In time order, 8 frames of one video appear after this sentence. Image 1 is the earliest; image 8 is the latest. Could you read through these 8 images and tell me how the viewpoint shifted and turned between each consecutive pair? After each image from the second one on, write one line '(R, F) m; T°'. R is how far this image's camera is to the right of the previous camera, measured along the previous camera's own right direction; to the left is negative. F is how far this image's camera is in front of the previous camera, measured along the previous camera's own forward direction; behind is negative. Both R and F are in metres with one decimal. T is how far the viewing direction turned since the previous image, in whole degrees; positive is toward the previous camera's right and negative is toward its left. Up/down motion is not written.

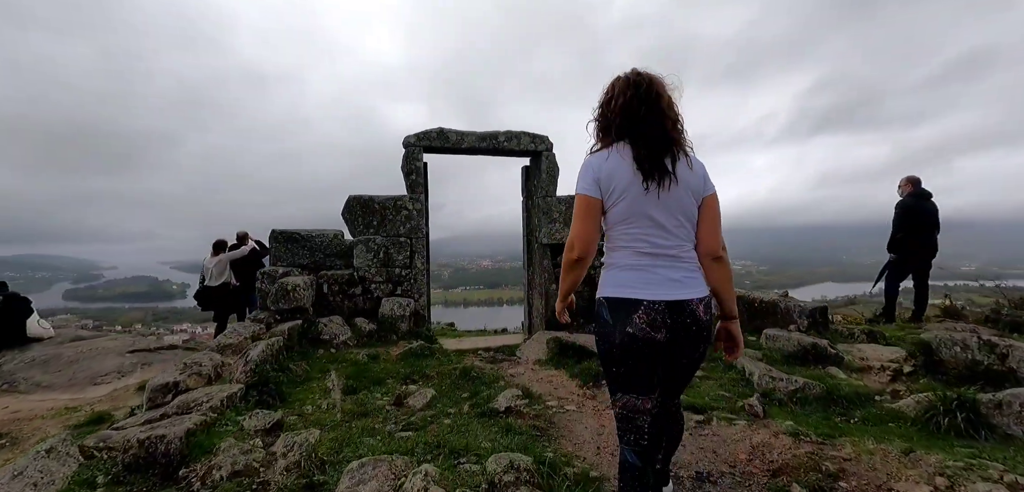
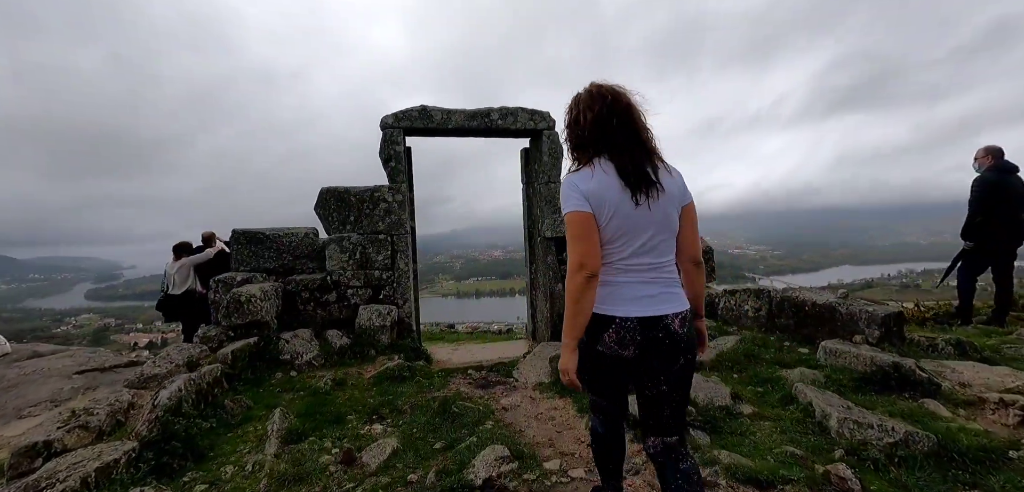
(+0.2, +0.9) m; -2°
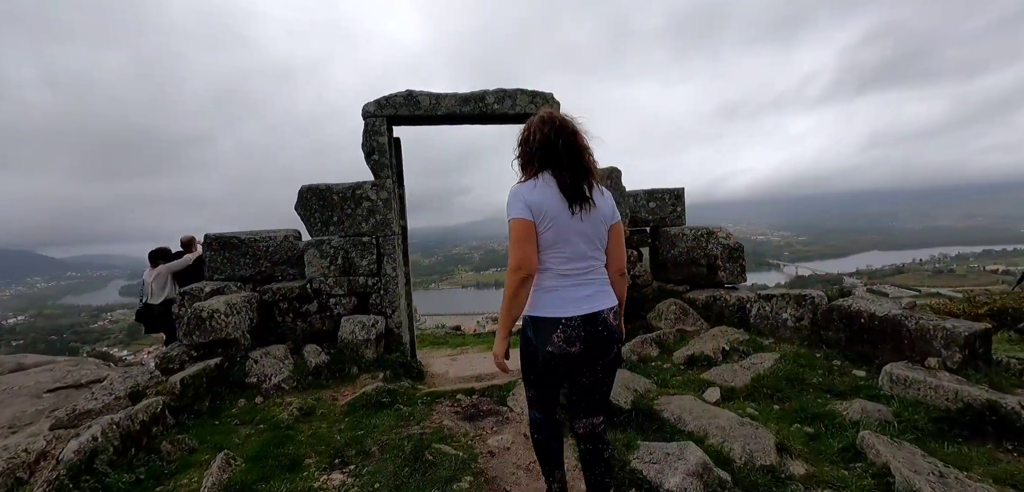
(+0.2, +0.6) m; -3°
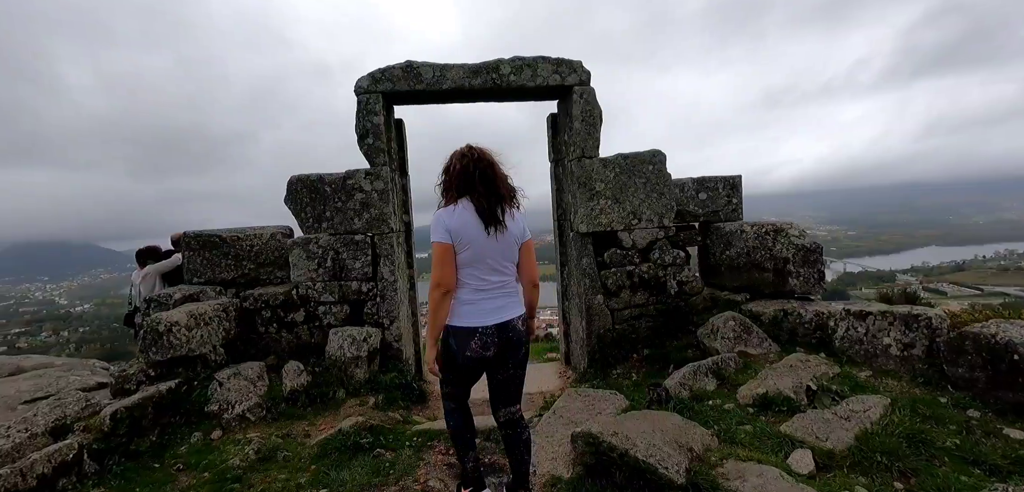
(+0.1, +0.8) m; -5°
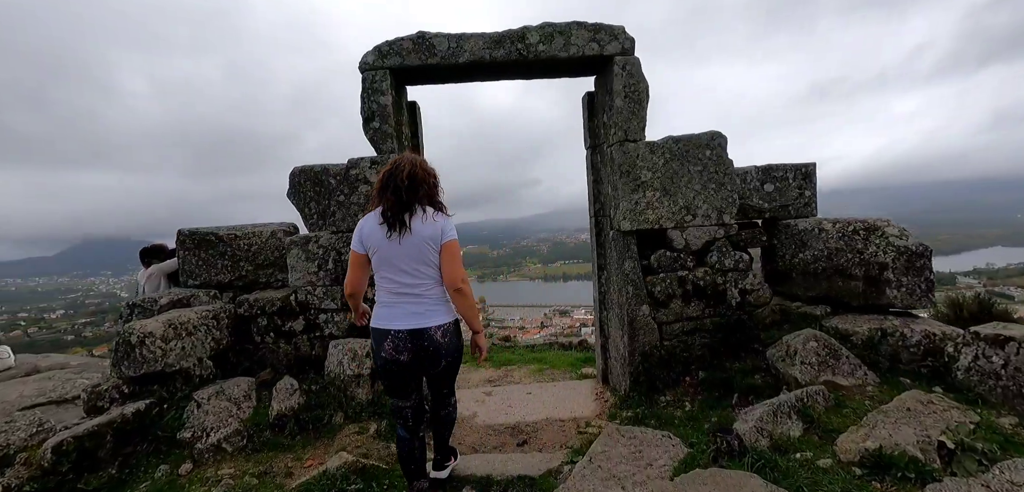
(0.0, +0.6) m; -4°
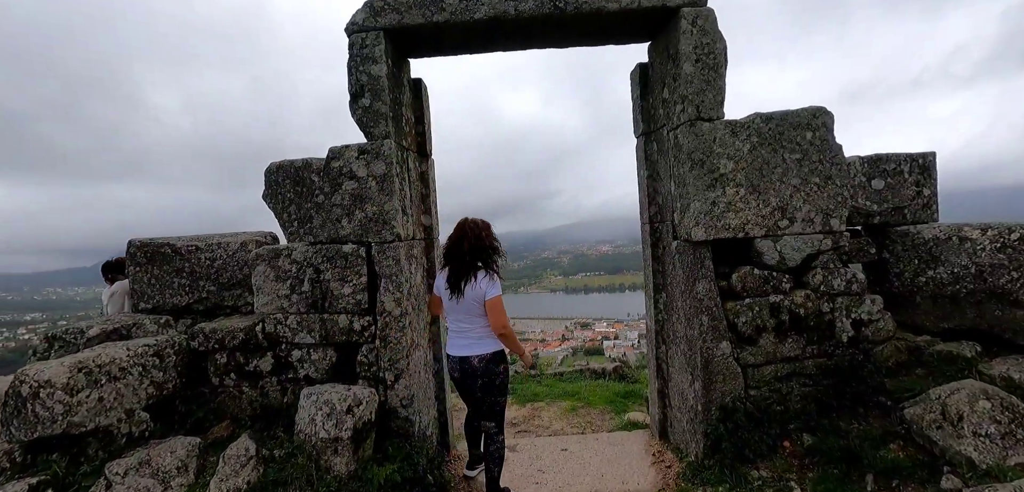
(-0.1, +0.8) m; -3°
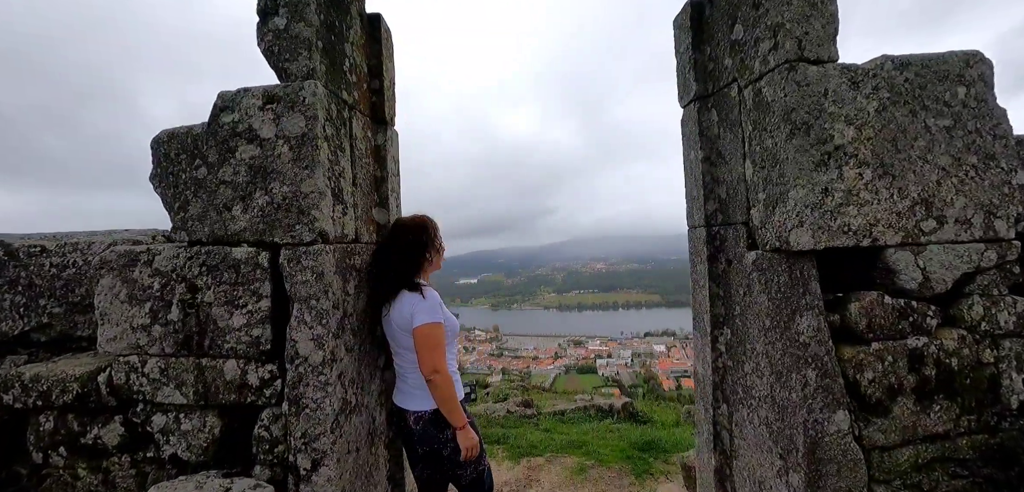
(0.0, +0.9) m; +1°
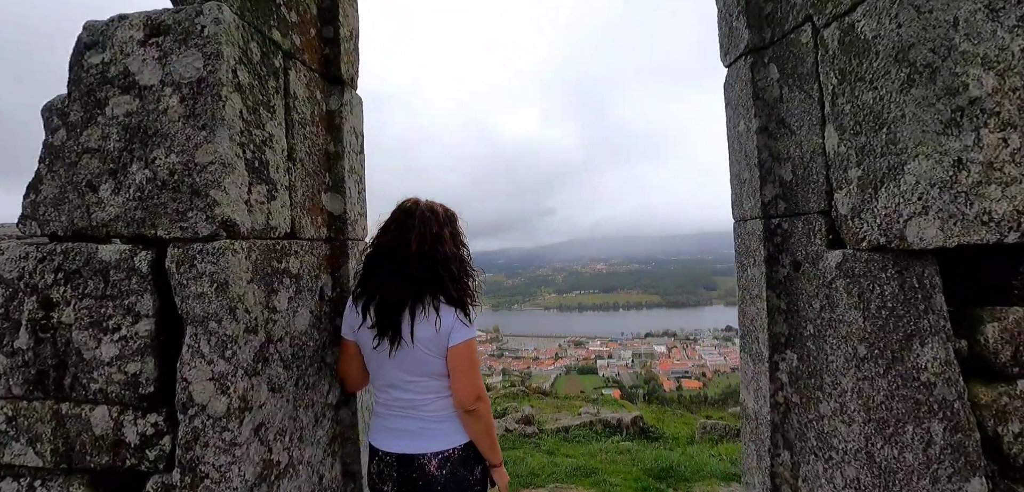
(0.0, +0.5) m; 0°
